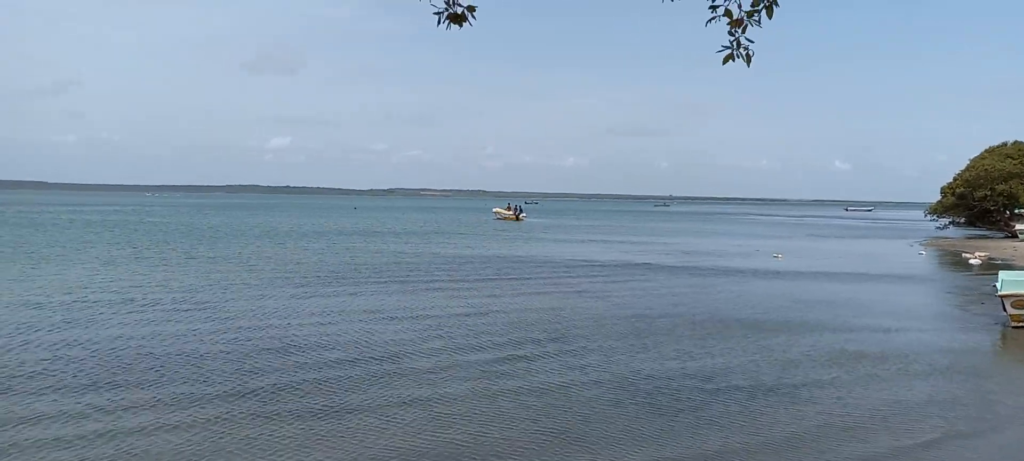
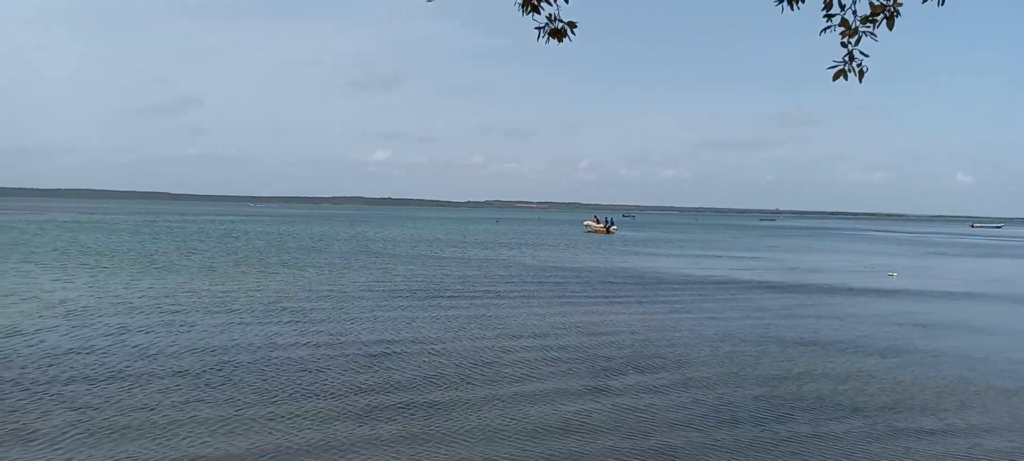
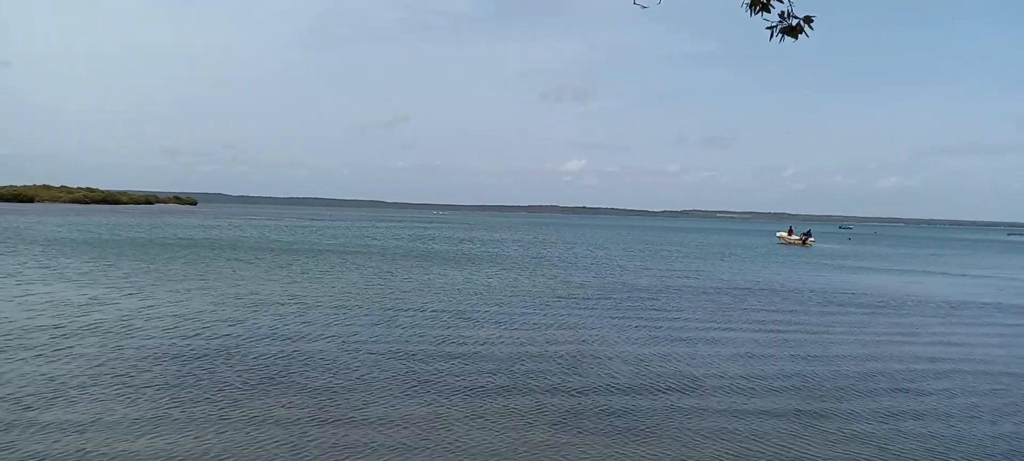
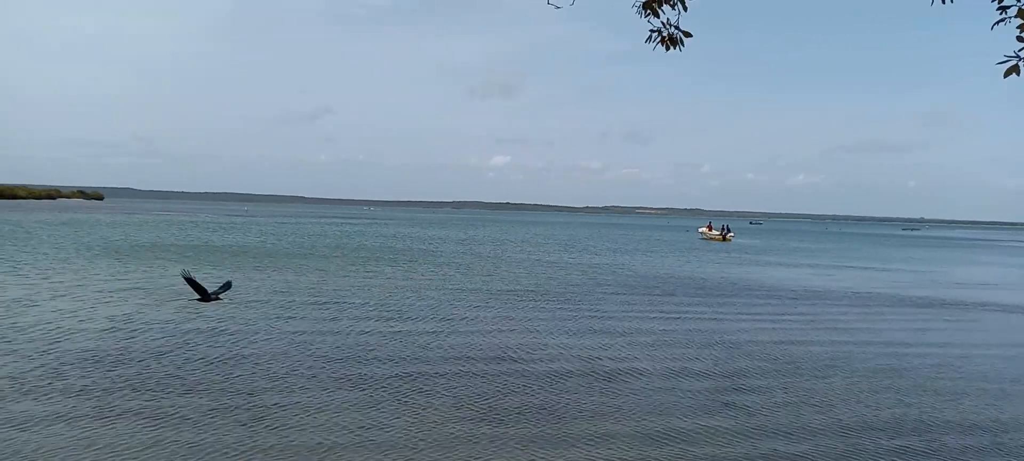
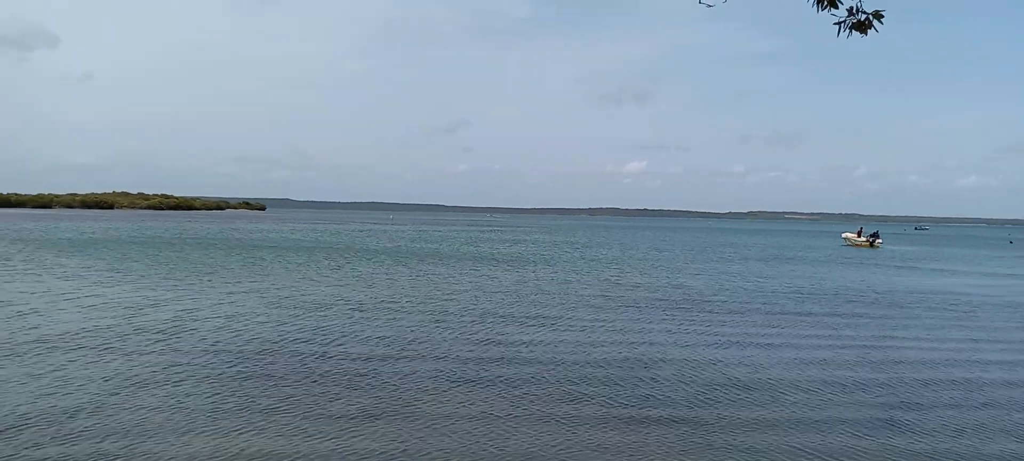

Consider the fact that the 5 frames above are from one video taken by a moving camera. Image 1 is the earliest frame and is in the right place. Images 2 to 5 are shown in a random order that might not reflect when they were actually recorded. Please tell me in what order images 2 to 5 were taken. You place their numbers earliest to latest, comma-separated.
2, 4, 3, 5
